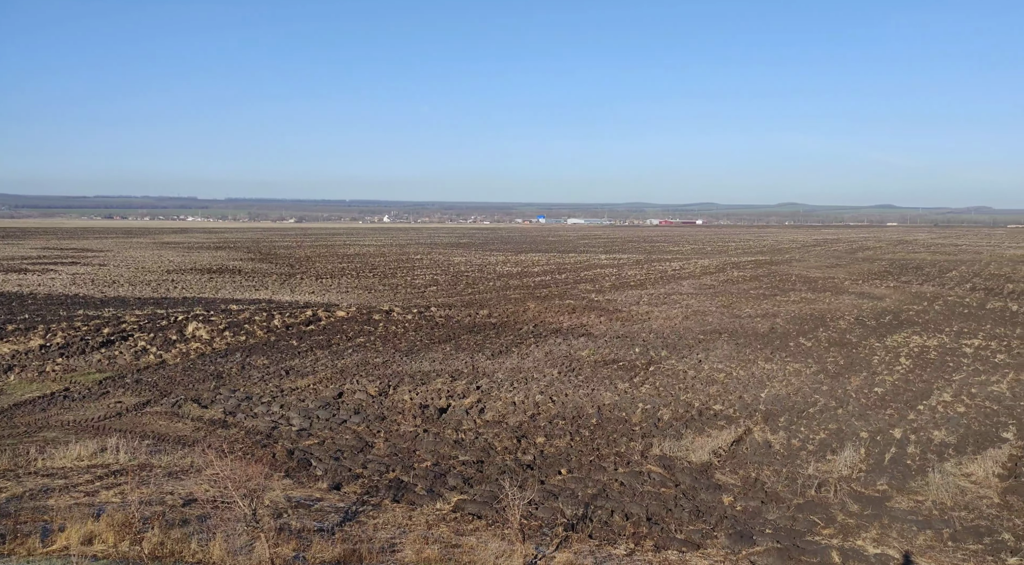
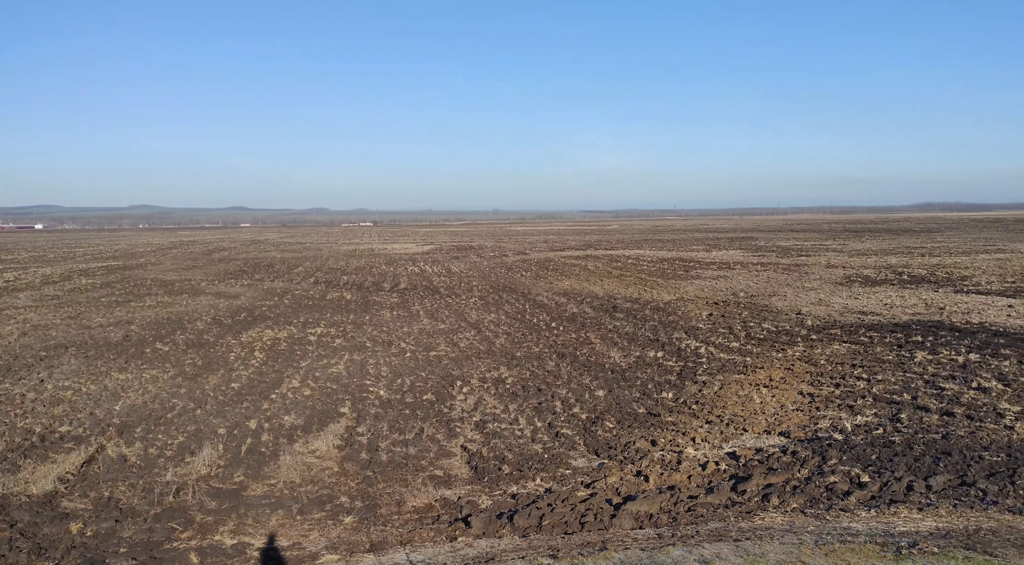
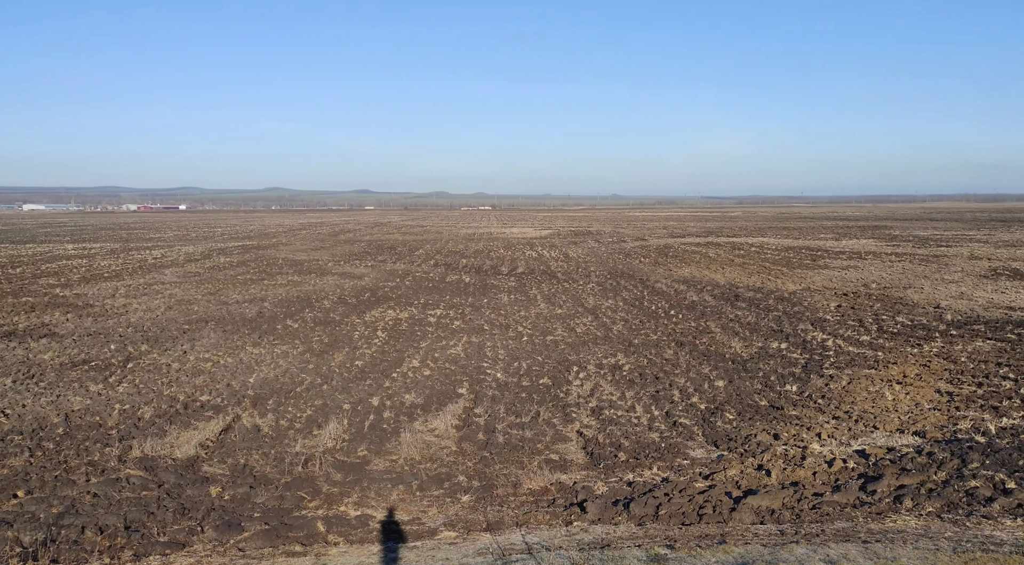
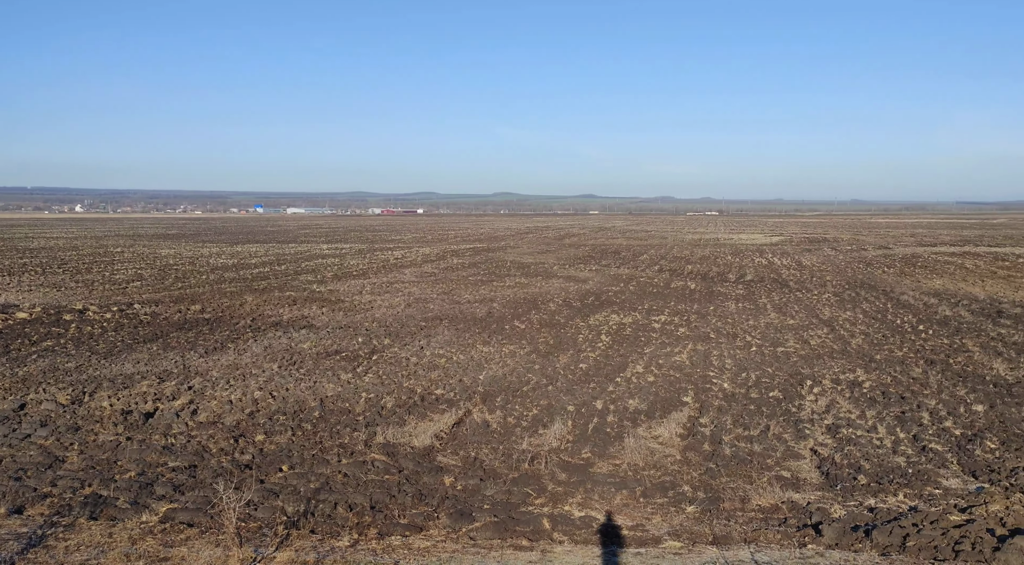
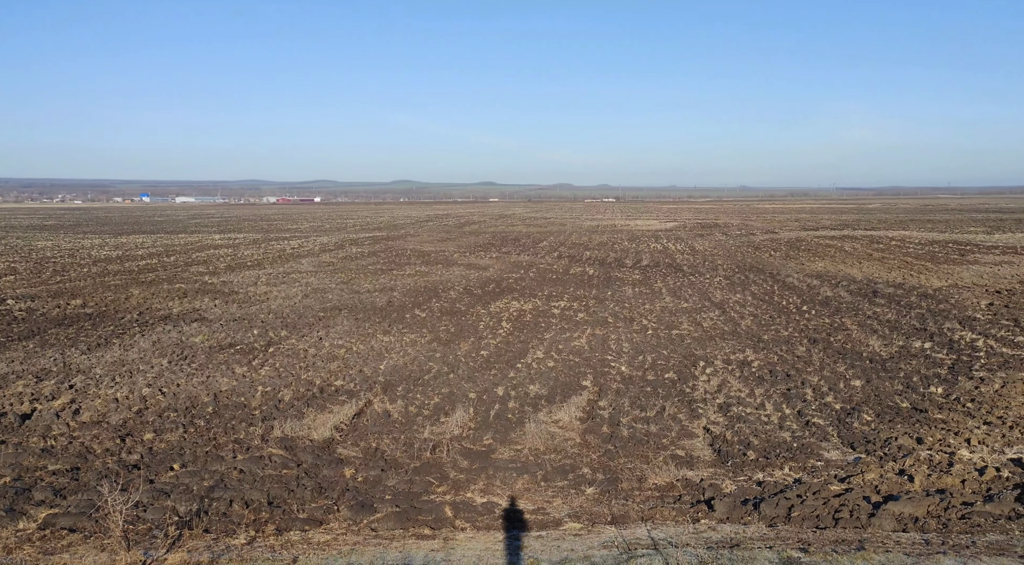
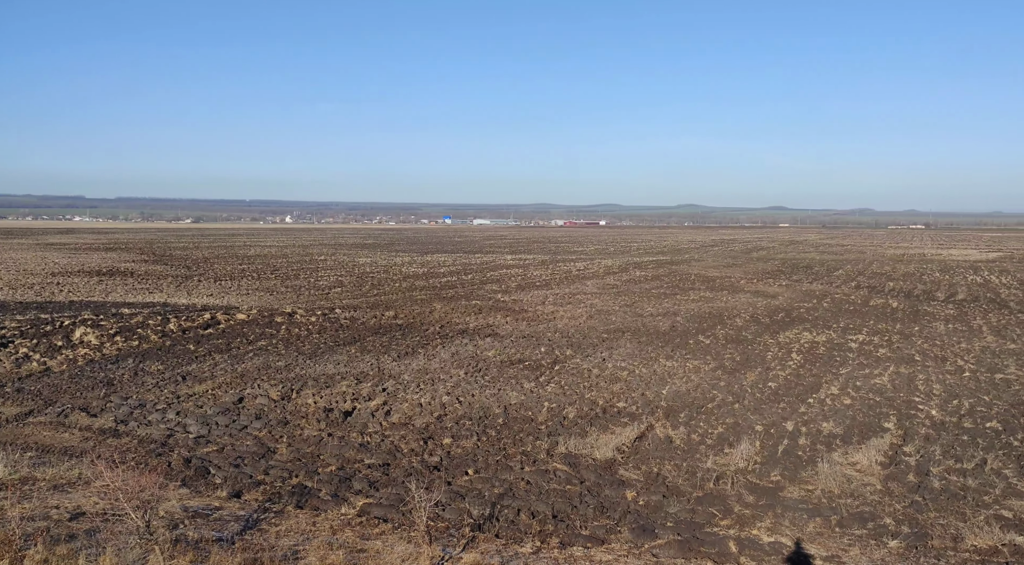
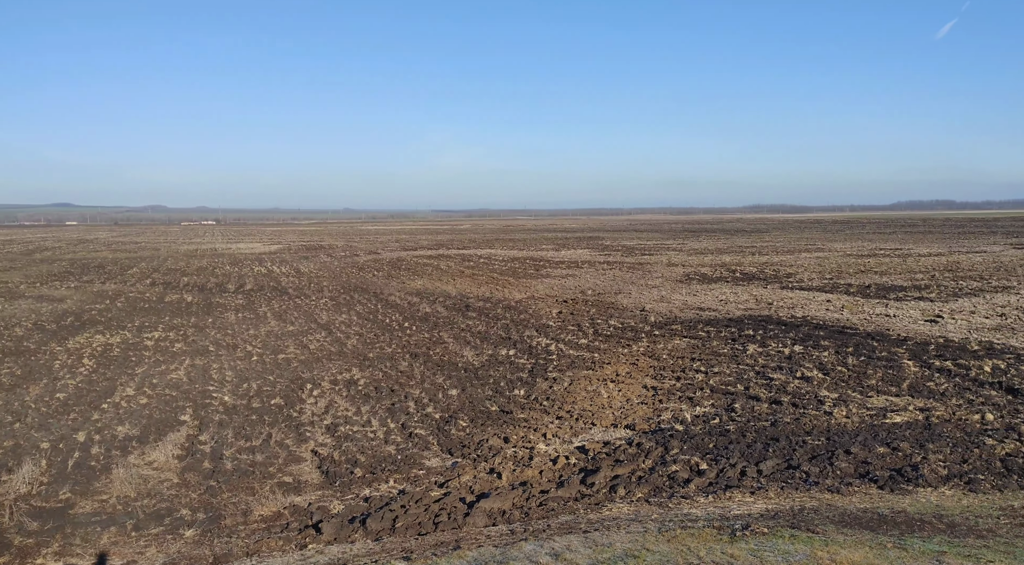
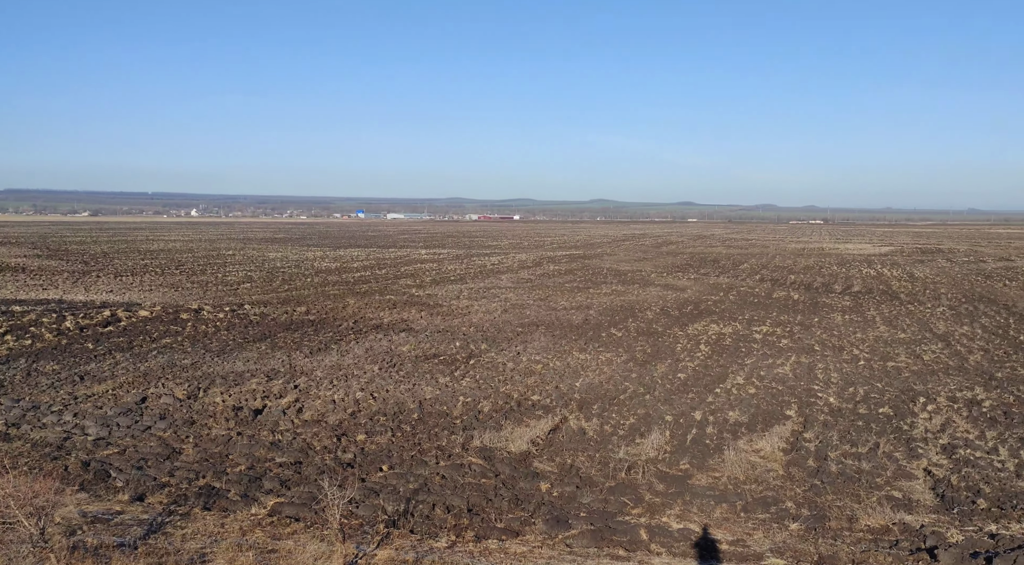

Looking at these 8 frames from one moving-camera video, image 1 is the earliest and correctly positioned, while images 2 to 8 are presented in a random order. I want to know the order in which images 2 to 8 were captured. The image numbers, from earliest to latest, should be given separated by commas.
6, 8, 4, 5, 3, 2, 7
